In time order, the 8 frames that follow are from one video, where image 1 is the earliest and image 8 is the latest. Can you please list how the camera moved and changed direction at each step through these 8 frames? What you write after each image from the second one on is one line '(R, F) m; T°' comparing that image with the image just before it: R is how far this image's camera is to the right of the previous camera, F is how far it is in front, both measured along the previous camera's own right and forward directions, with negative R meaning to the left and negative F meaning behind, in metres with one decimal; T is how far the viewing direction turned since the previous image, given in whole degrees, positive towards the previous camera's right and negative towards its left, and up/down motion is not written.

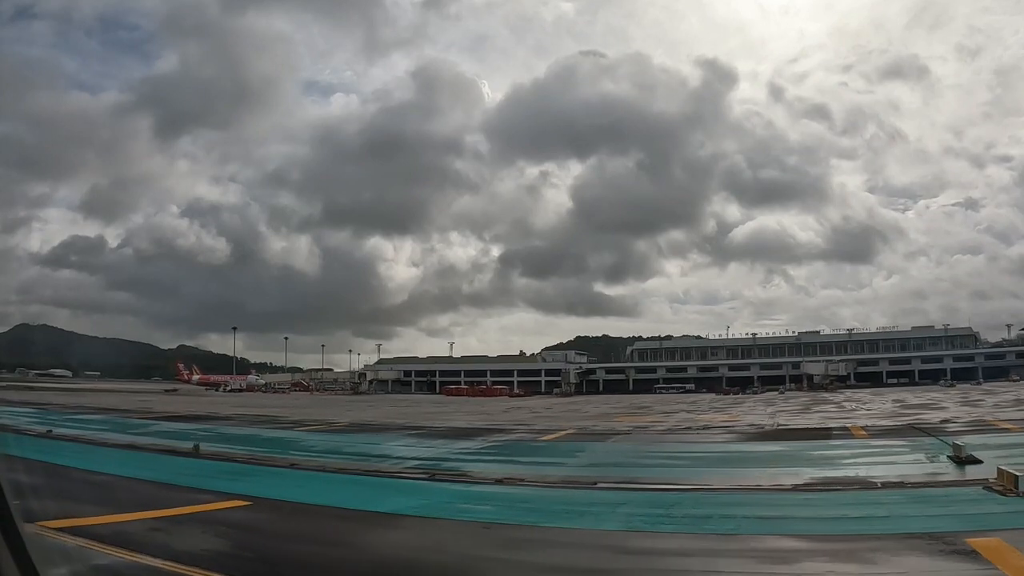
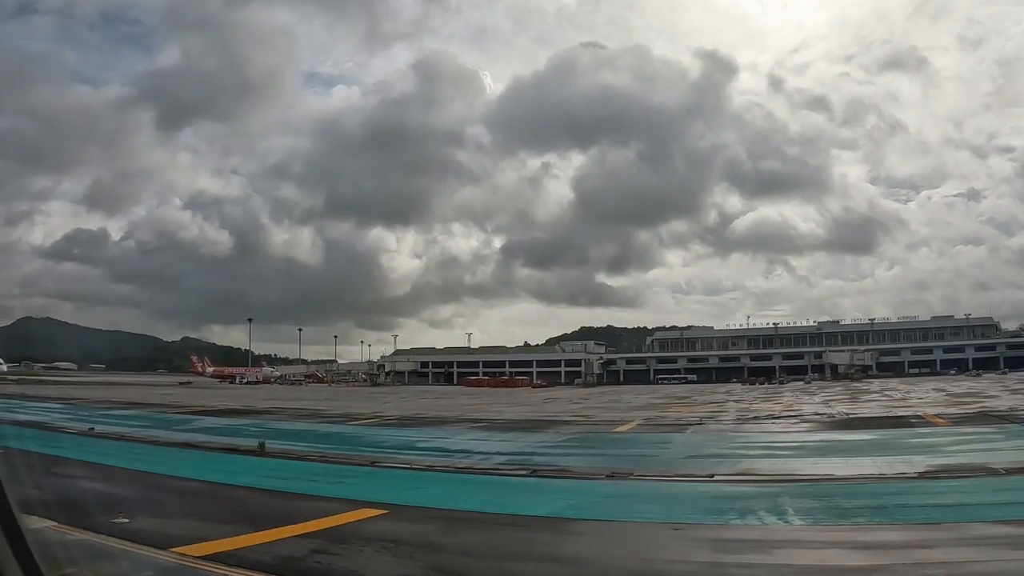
(-2.4, +1.5) m; 0°
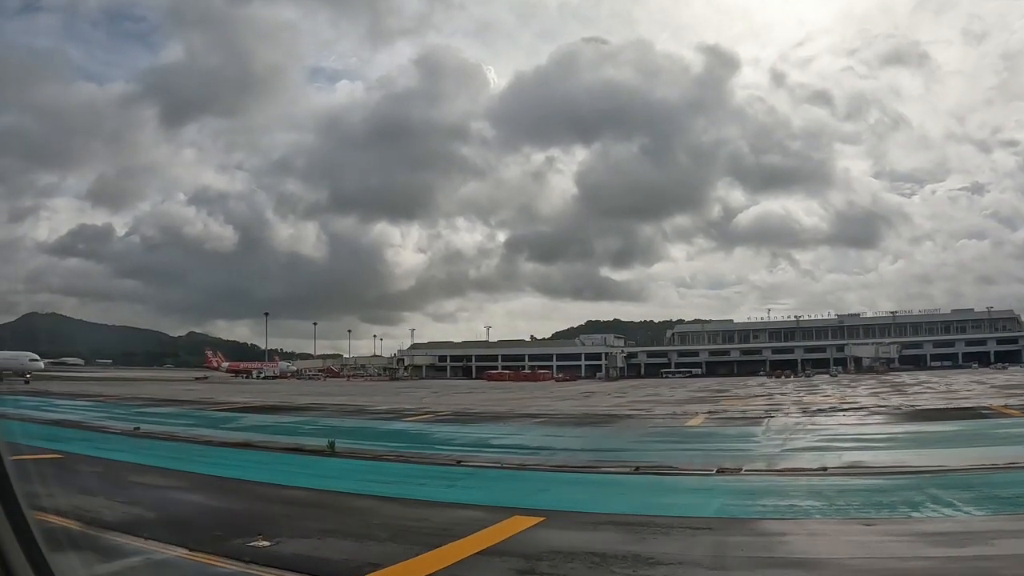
(-2.1, +1.1) m; 0°
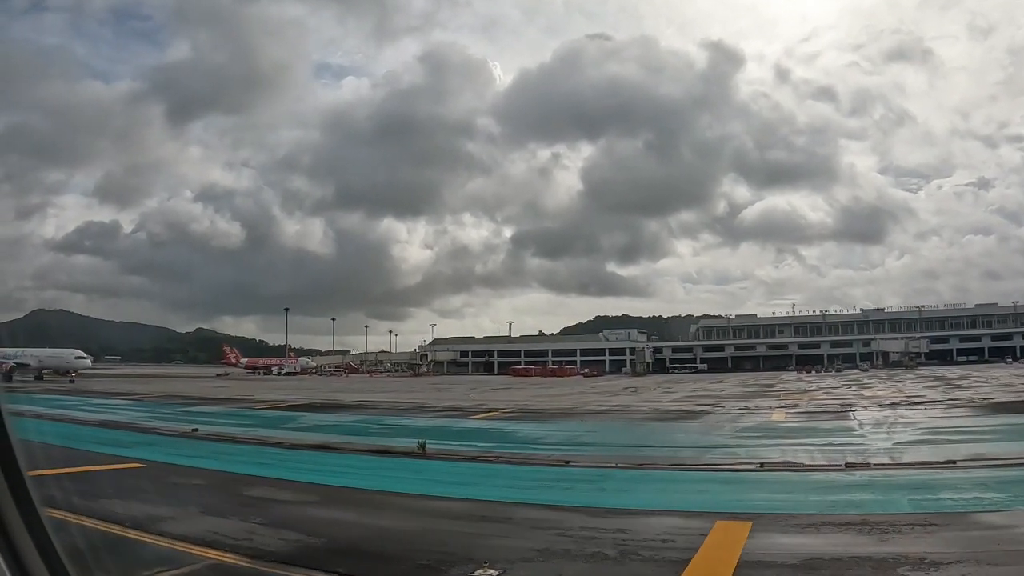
(-2.3, +1.1) m; -1°
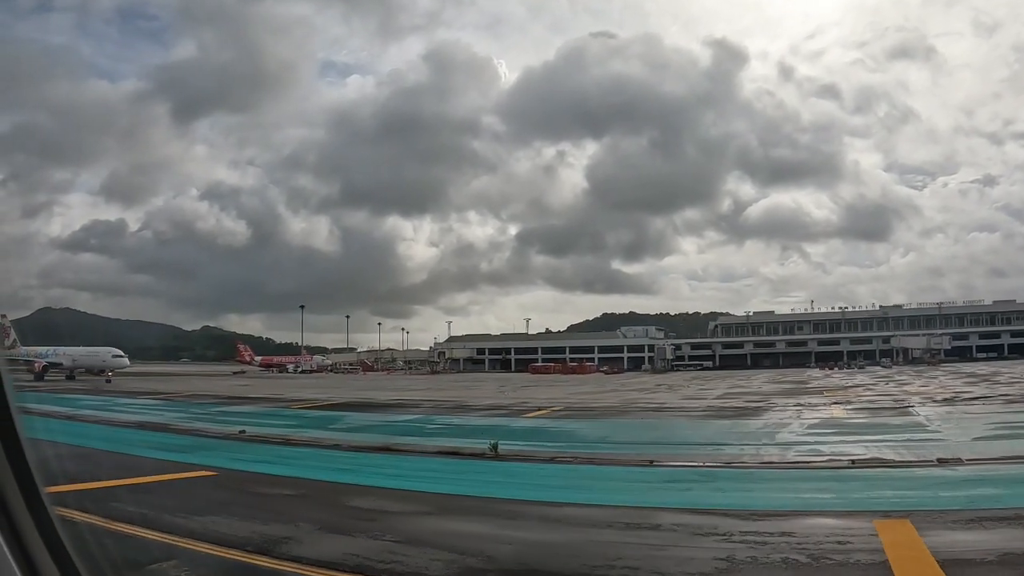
(-1.6, +0.6) m; 0°
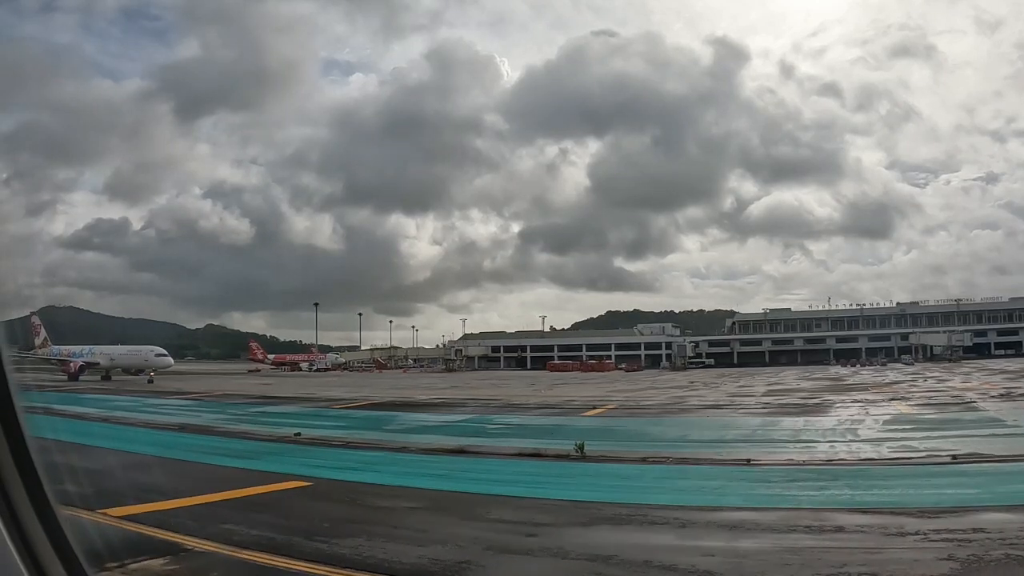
(-1.8, +0.7) m; 0°
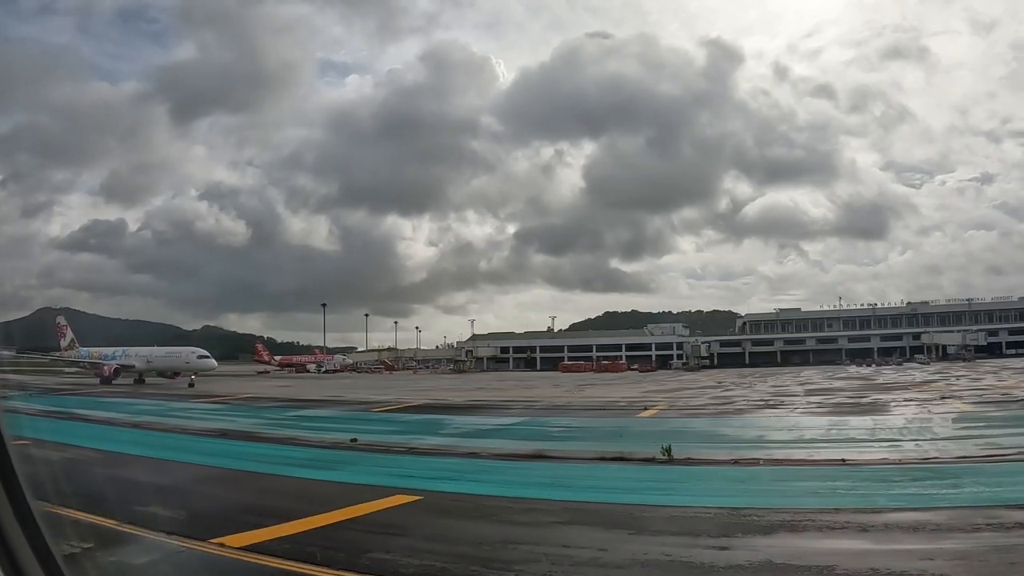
(-1.8, +0.8) m; 0°
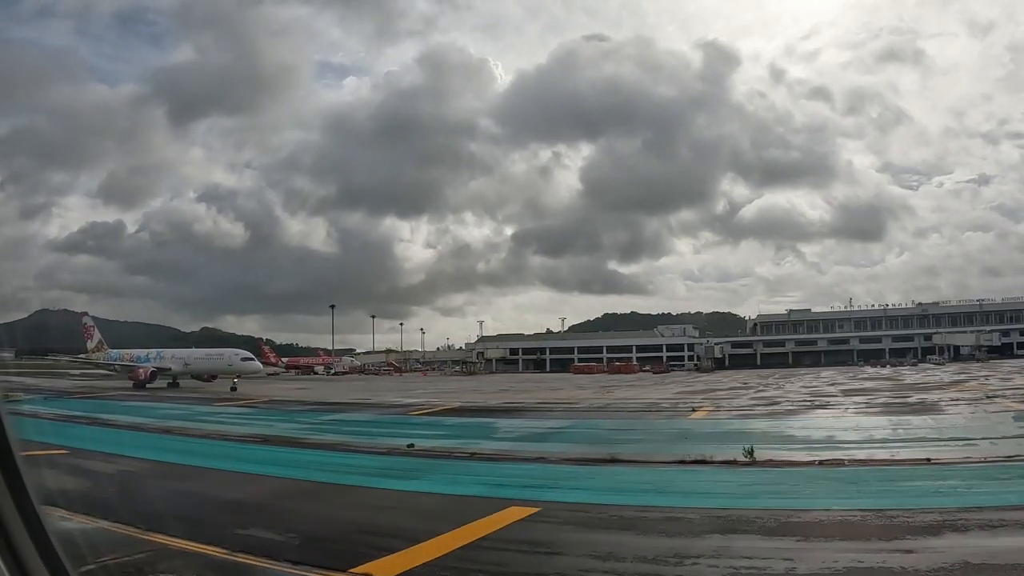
(-1.6, +0.6) m; 0°
